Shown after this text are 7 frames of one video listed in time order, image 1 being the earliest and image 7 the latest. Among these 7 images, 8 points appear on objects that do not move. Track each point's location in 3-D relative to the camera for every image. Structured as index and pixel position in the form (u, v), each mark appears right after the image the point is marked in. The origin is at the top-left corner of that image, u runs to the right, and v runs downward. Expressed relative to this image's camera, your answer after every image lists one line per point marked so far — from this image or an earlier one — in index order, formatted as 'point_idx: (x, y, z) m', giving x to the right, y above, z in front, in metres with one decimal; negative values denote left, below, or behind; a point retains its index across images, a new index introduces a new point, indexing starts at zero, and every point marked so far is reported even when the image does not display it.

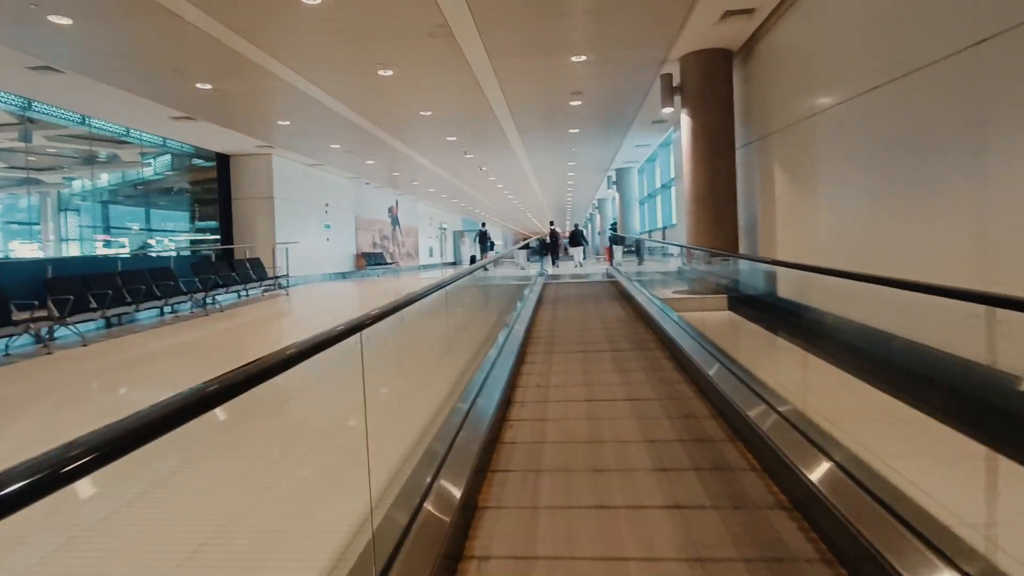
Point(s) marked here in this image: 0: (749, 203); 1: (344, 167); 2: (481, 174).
0: (+2.8, +1.0, +6.4) m
1: (-3.7, +2.6, +11.5) m
2: (-0.9, +2.8, +13.8) m
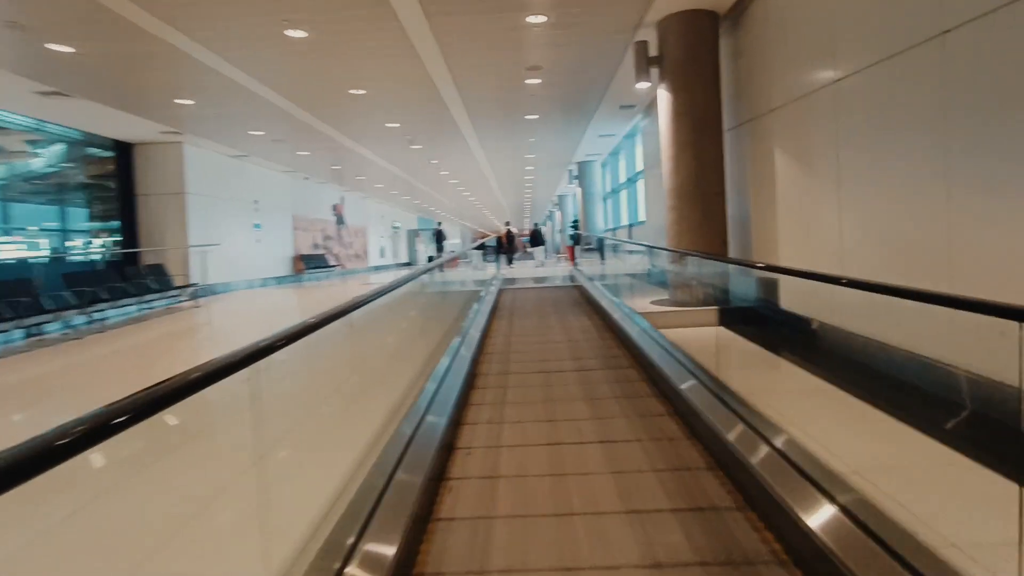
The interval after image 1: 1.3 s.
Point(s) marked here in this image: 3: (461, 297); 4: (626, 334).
0: (+2.3, +0.9, +5.7) m
1: (-4.5, +2.4, +10.4) m
2: (-1.9, +2.8, +12.8) m
3: (-0.7, -0.1, +7.7) m
4: (+1.1, -0.4, +5.3) m
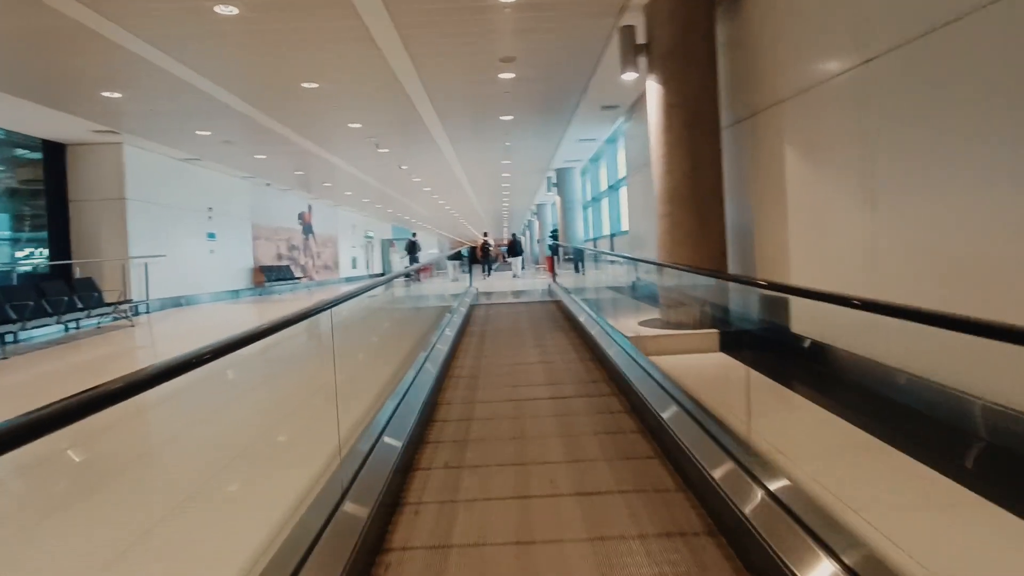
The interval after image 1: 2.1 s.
0: (+2.0, +0.8, +5.3) m
1: (-4.9, +2.2, +9.7) m
2: (-2.4, +2.5, +12.3) m
3: (-1.0, -0.3, +7.2) m
4: (+0.8, -0.6, +4.8) m
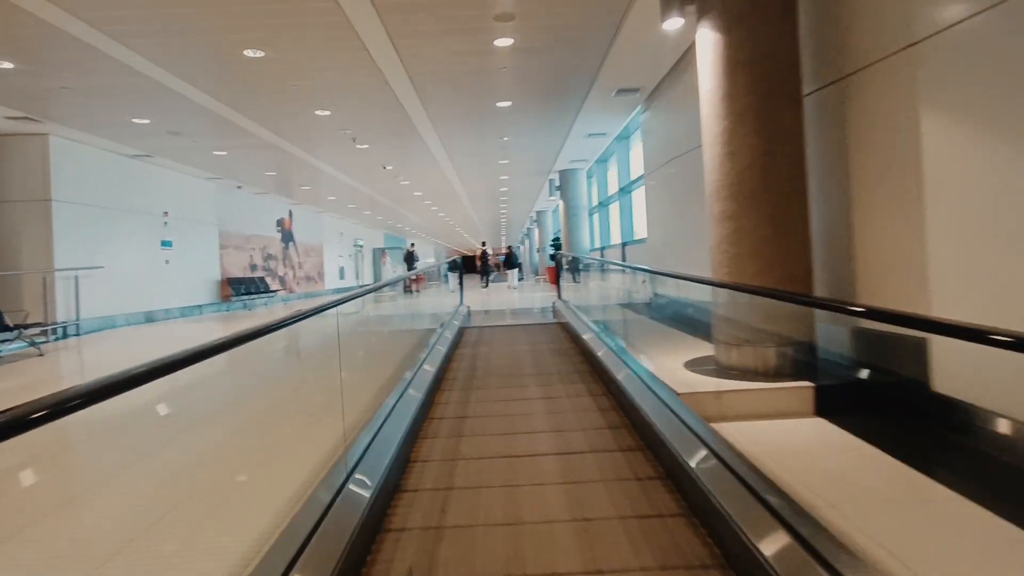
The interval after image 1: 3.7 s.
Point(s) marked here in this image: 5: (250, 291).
0: (+2.0, +0.6, +4.3) m
1: (-5.0, +2.0, +8.7) m
2: (-2.4, +2.2, +11.3) m
3: (-1.0, -0.4, +6.2) m
4: (+0.8, -0.7, +3.8) m
5: (-5.7, 0.0, +12.5) m
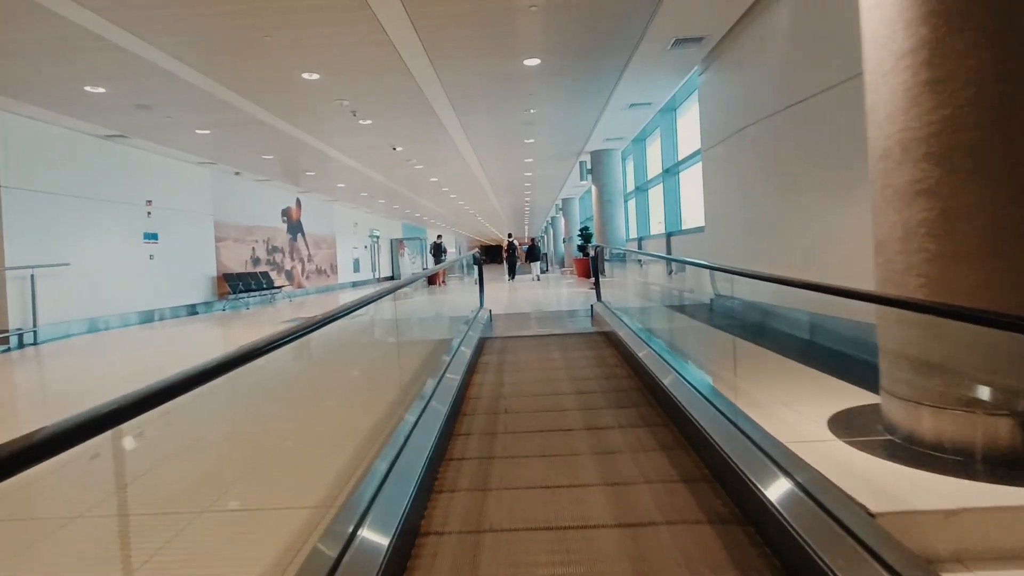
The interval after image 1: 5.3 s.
0: (+2.2, +0.6, +3.3) m
1: (-4.6, +2.0, +7.9) m
2: (-2.0, +2.3, +10.4) m
3: (-0.8, -0.4, +5.3) m
4: (+1.0, -0.8, +2.8) m
5: (-5.2, +0.1, +11.8) m
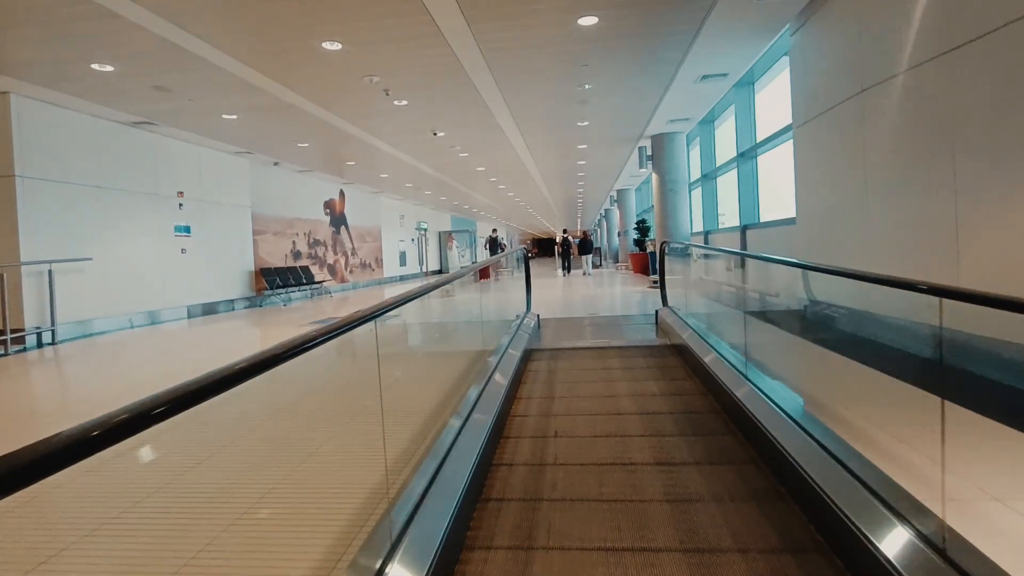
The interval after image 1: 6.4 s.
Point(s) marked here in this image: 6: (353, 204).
0: (+2.5, +0.6, +2.4) m
1: (-3.9, +2.1, +7.7) m
2: (-1.1, +2.4, +9.9) m
3: (-0.4, -0.4, +4.7) m
4: (+1.2, -0.8, +2.1) m
5: (-4.2, +0.2, +11.6) m
6: (-4.1, +2.3, +15.3) m
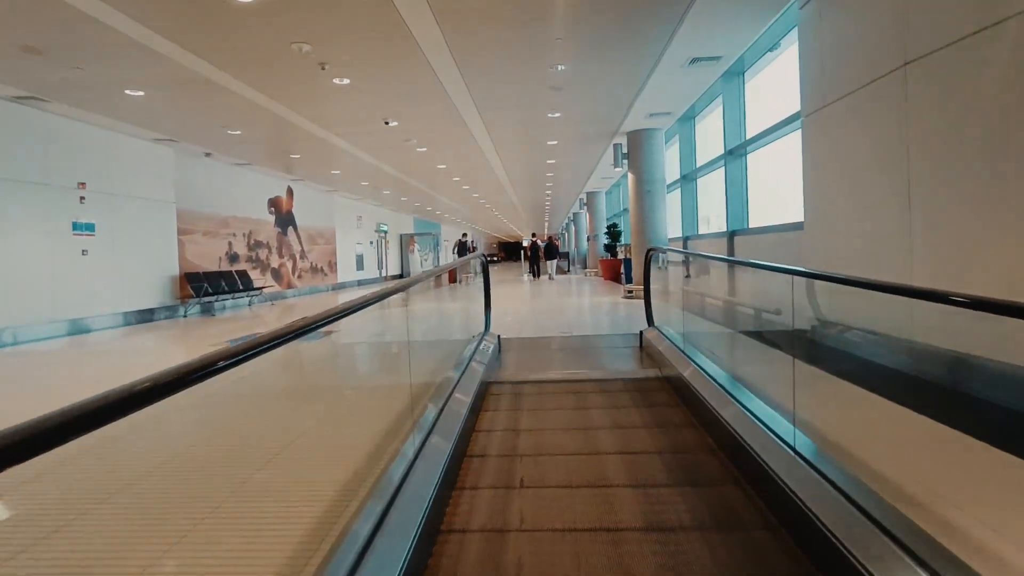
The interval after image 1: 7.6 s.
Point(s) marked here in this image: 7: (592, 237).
0: (+2.3, +0.5, +1.9) m
1: (-4.4, +2.0, +6.7) m
2: (-1.7, +2.3, +9.1) m
3: (-0.7, -0.5, +4.0) m
4: (+1.0, -0.9, +1.5) m
5: (-4.8, +0.1, +10.6) m
6: (-5.0, +2.1, +14.4) m
7: (+2.9, +1.8, +19.6) m
